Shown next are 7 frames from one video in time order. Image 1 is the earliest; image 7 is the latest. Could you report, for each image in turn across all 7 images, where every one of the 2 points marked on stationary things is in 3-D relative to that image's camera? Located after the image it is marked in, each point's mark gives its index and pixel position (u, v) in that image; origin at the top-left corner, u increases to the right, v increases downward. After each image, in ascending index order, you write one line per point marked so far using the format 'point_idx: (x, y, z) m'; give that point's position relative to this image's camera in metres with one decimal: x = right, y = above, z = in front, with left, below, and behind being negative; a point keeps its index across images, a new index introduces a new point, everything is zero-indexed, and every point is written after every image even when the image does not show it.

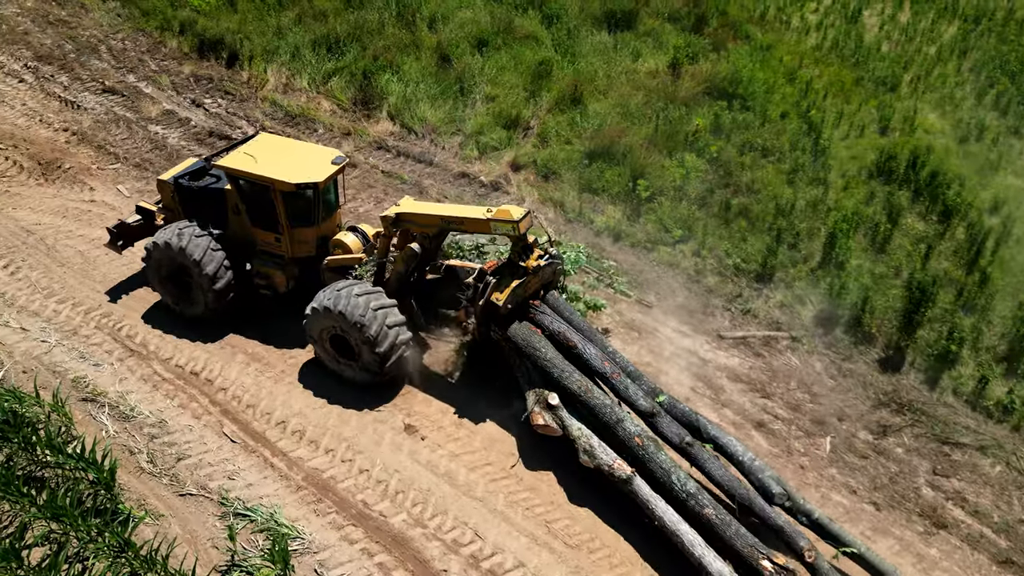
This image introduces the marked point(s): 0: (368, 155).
0: (-2.2, +2.0, +11.3) m
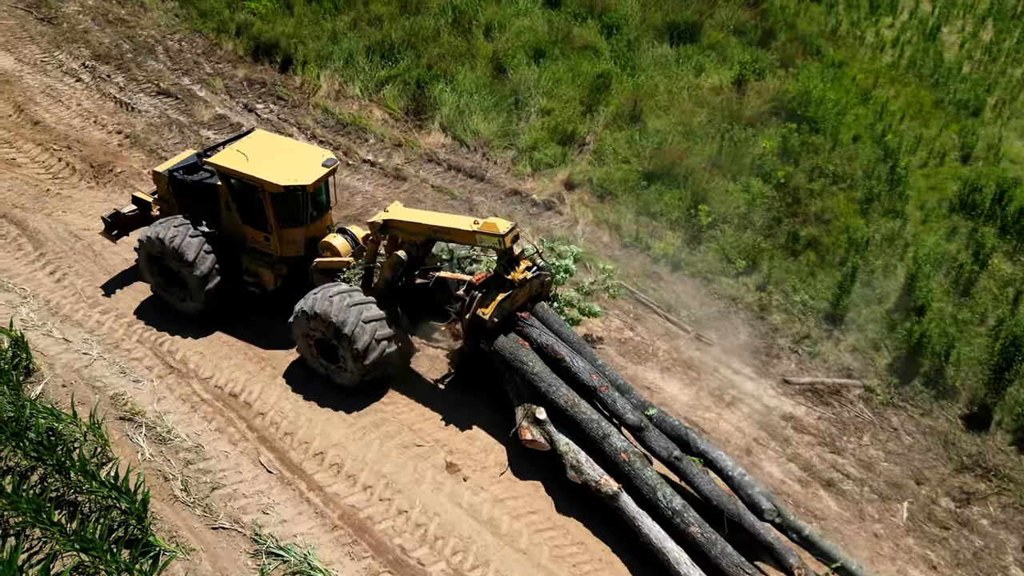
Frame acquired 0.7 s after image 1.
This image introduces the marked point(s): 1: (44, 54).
0: (-1.4, +1.8, +11.0) m
1: (-8.8, +4.4, +13.9) m
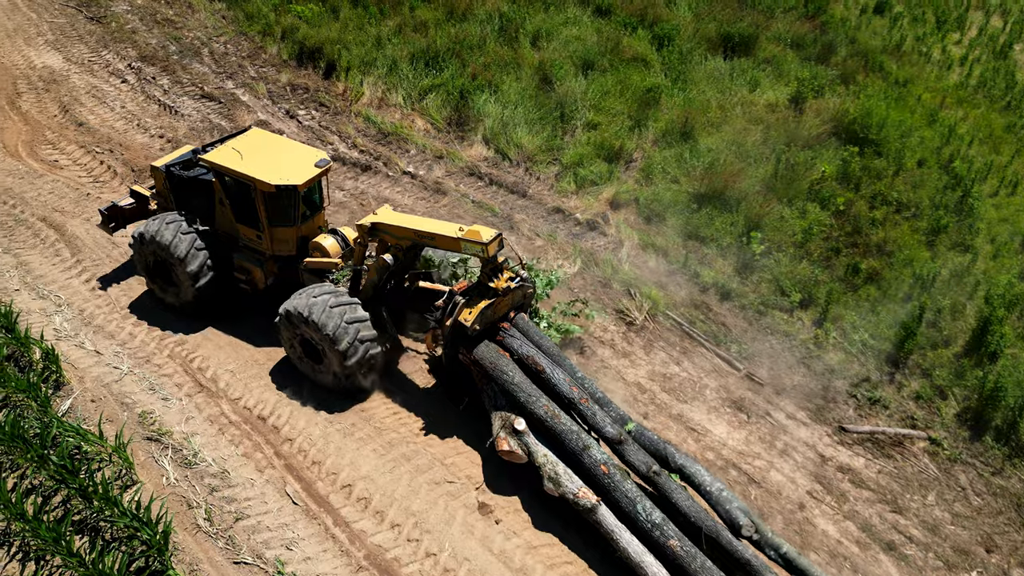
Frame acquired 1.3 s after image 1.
0: (-0.8, +1.6, +10.7) m
1: (-7.9, +4.5, +14.0) m
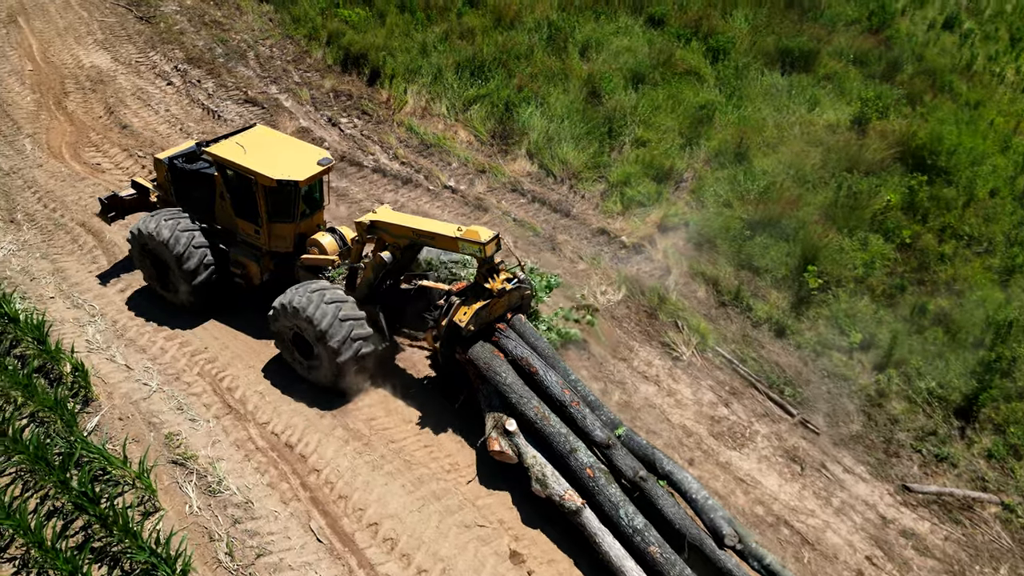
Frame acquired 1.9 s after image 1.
0: (-0.2, +1.3, +10.4) m
1: (-7.0, +4.4, +14.0) m
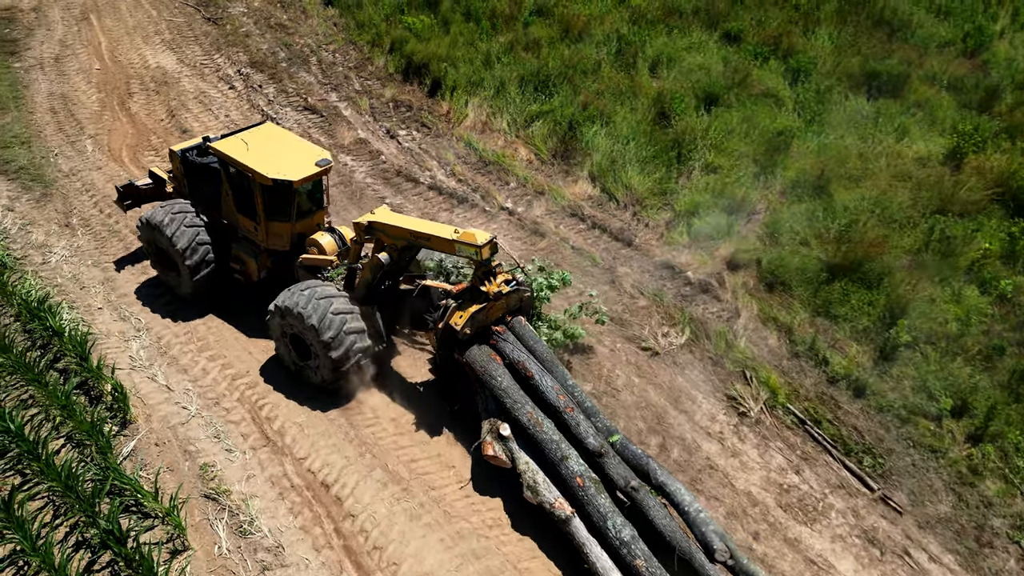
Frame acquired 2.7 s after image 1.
0: (+0.6, +0.9, +9.9) m
1: (-5.8, +4.4, +13.9) m
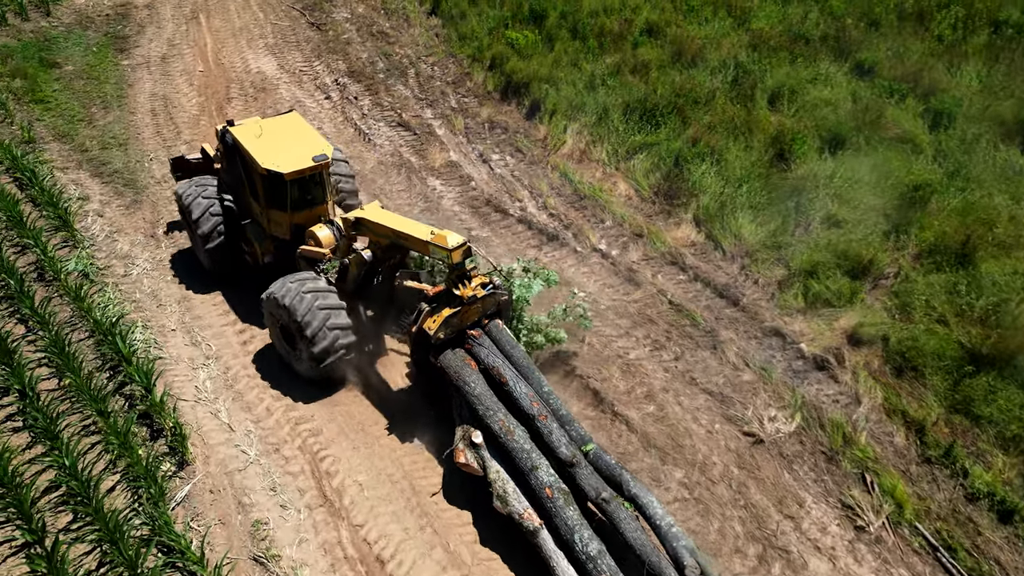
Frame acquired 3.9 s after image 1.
0: (+1.8, +0.2, +9.1) m
1: (-3.9, +4.2, +13.8) m
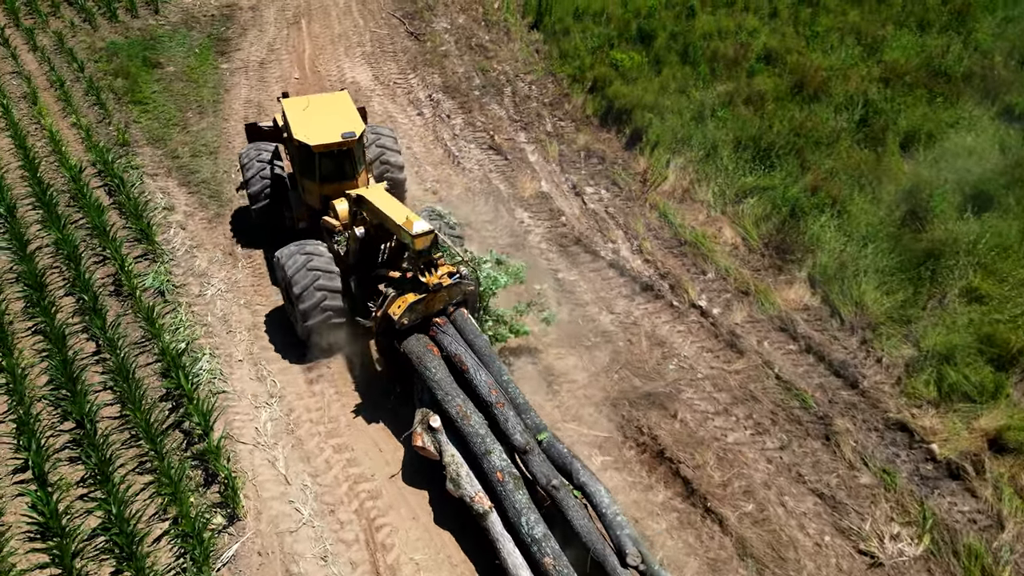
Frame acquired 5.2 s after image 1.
0: (+2.8, -0.5, +8.1) m
1: (-2.0, +3.9, +13.4) m
